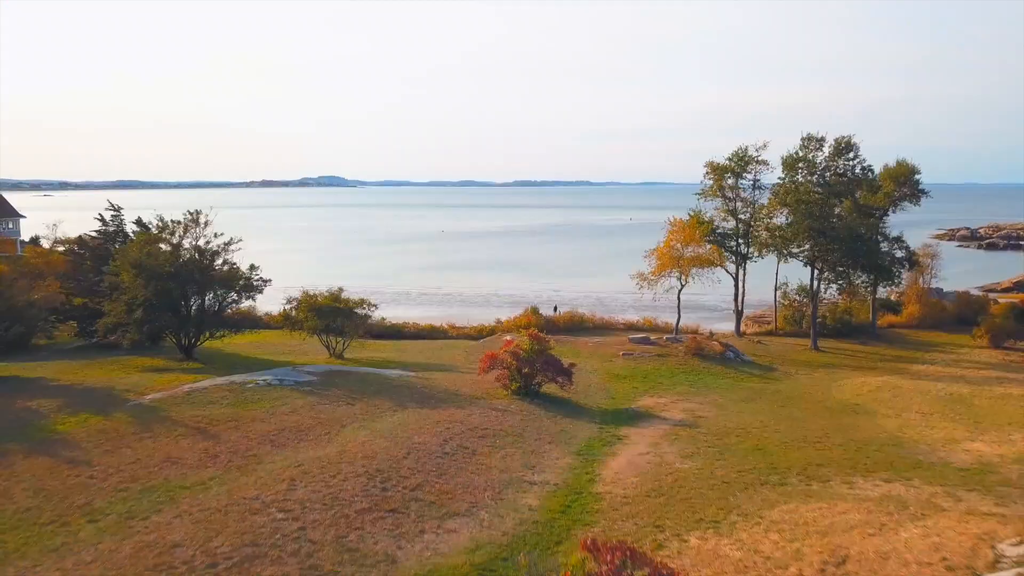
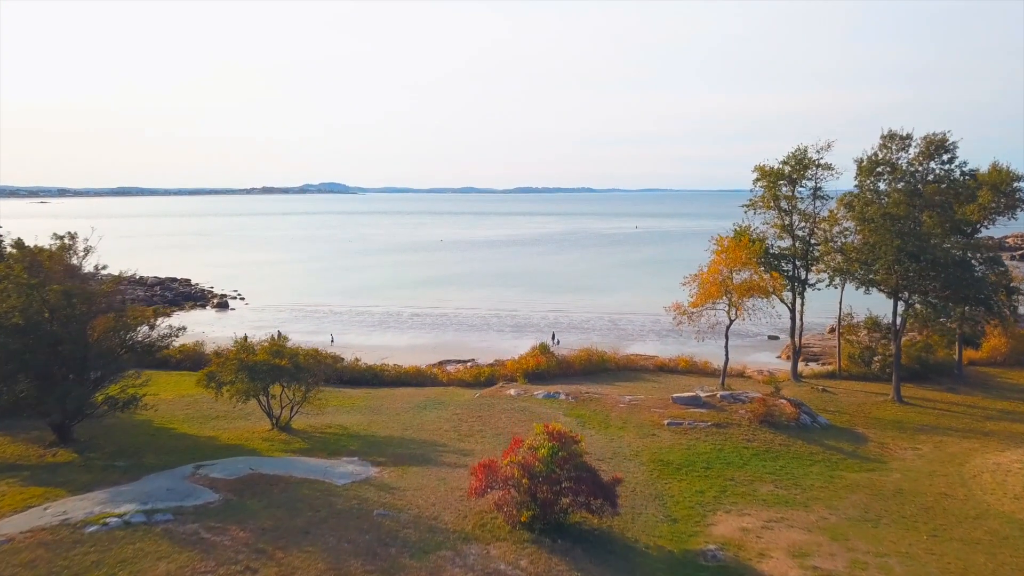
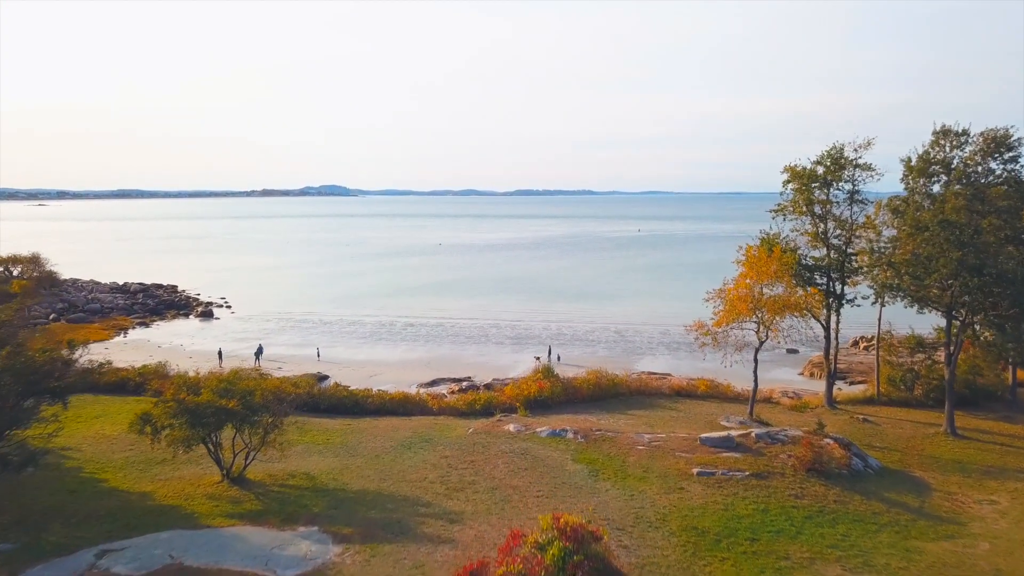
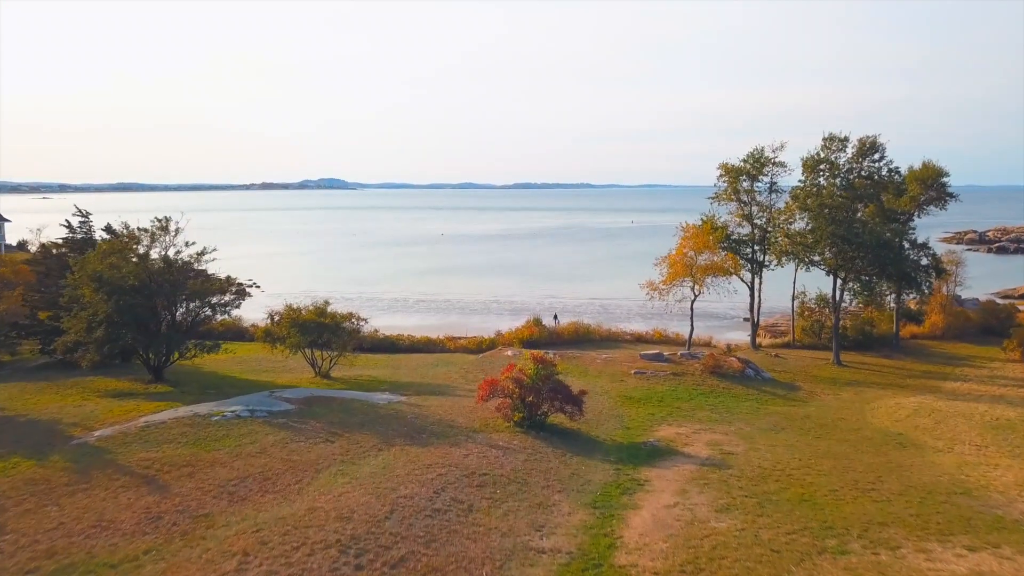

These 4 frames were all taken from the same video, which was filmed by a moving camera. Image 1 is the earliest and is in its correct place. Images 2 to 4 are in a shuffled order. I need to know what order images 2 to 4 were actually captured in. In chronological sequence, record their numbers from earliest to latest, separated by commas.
4, 2, 3
